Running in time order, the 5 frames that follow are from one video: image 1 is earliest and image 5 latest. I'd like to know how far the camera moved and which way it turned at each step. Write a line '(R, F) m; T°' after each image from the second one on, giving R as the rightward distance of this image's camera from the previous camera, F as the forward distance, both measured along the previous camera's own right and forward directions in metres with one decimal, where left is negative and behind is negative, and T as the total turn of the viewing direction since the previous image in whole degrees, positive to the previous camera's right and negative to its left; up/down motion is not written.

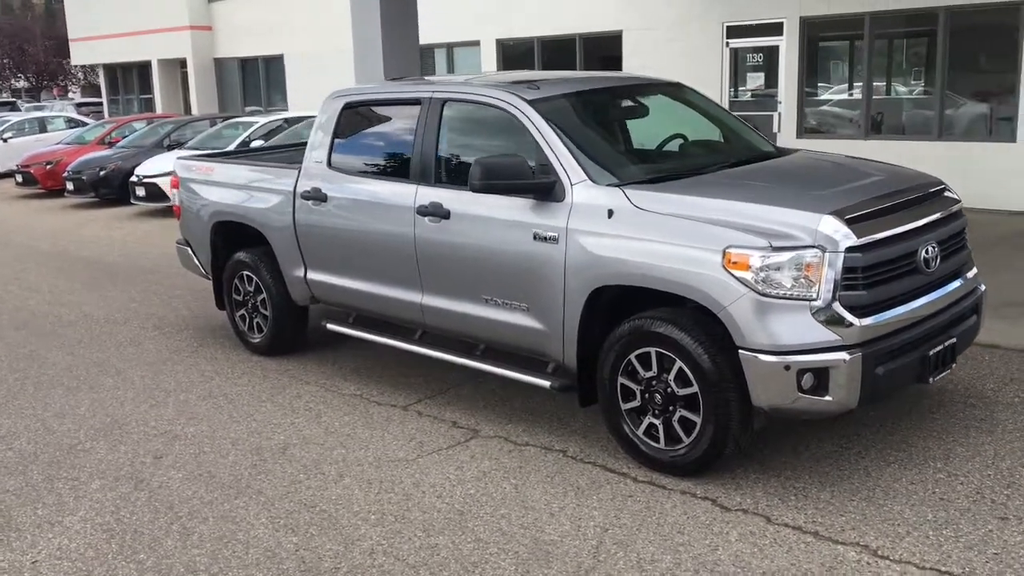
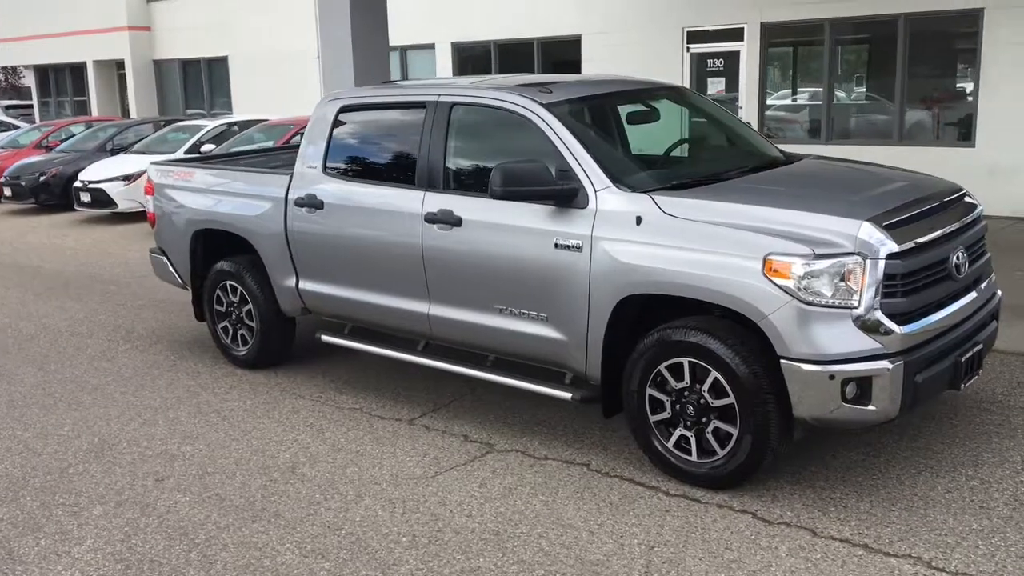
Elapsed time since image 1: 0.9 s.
(-0.4, +0.2) m; +4°
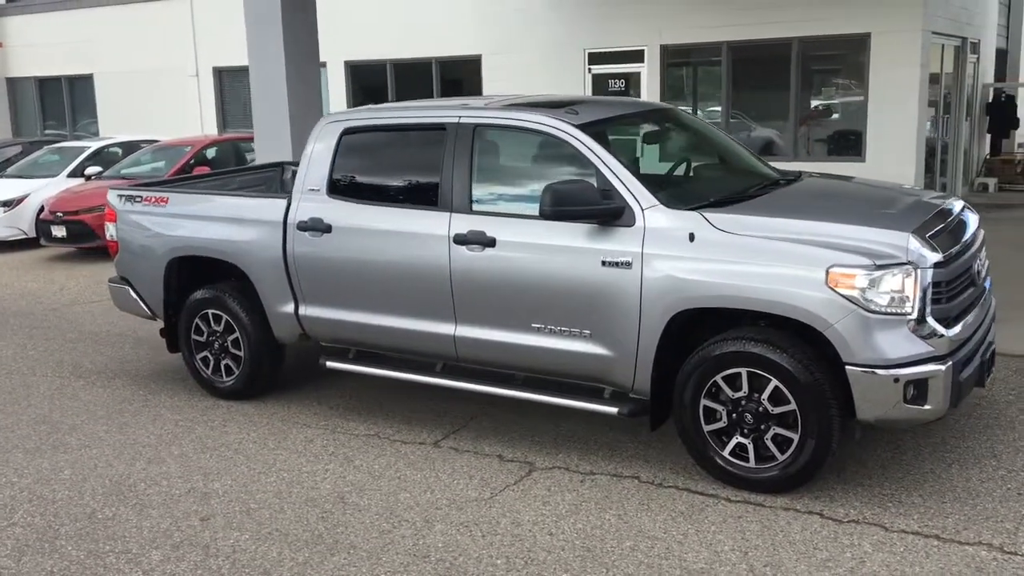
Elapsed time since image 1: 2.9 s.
(-0.9, 0.0) m; +9°
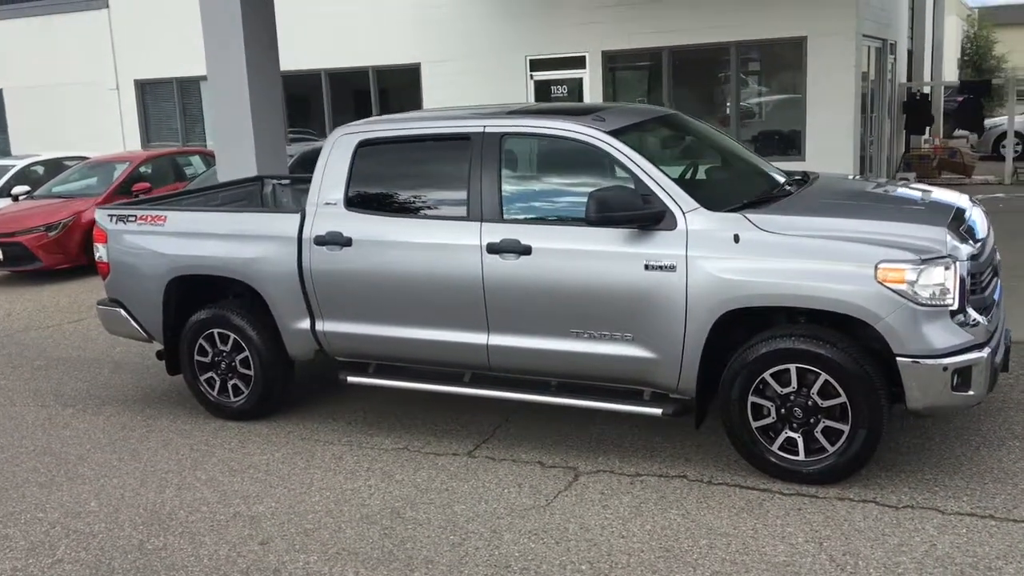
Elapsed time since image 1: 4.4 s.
(-0.7, 0.0) m; +6°
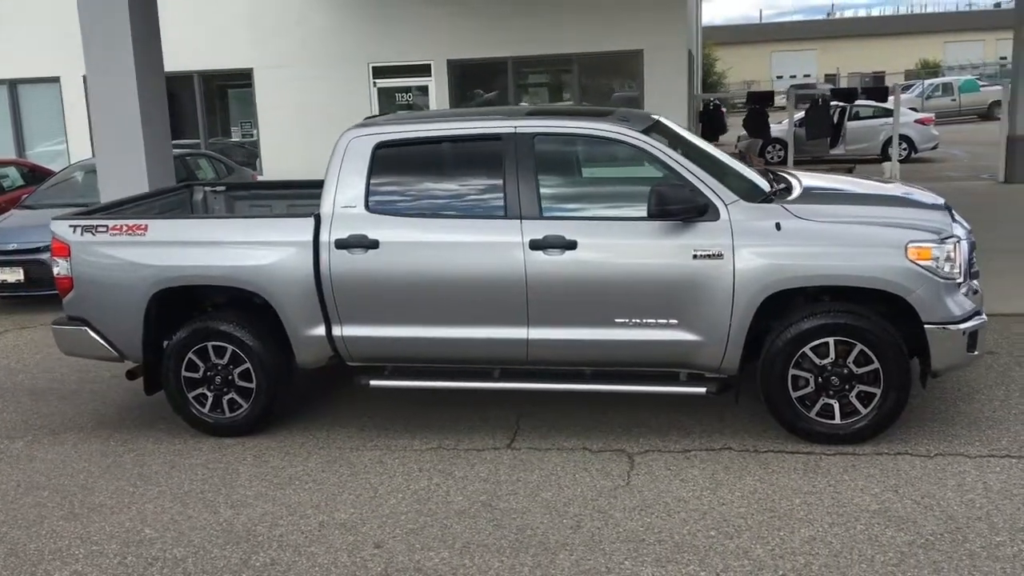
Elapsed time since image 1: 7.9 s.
(-1.5, 0.0) m; +15°
